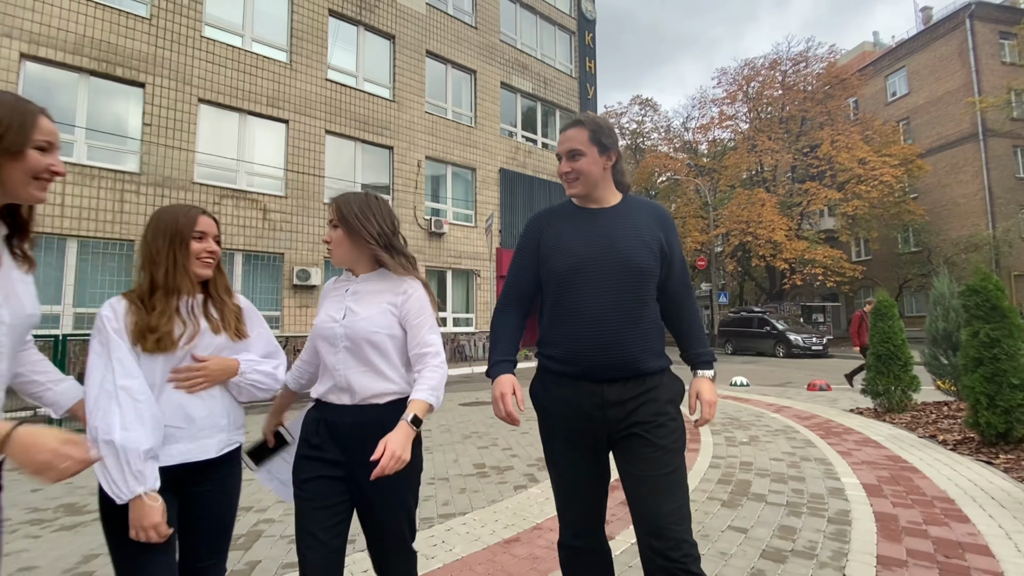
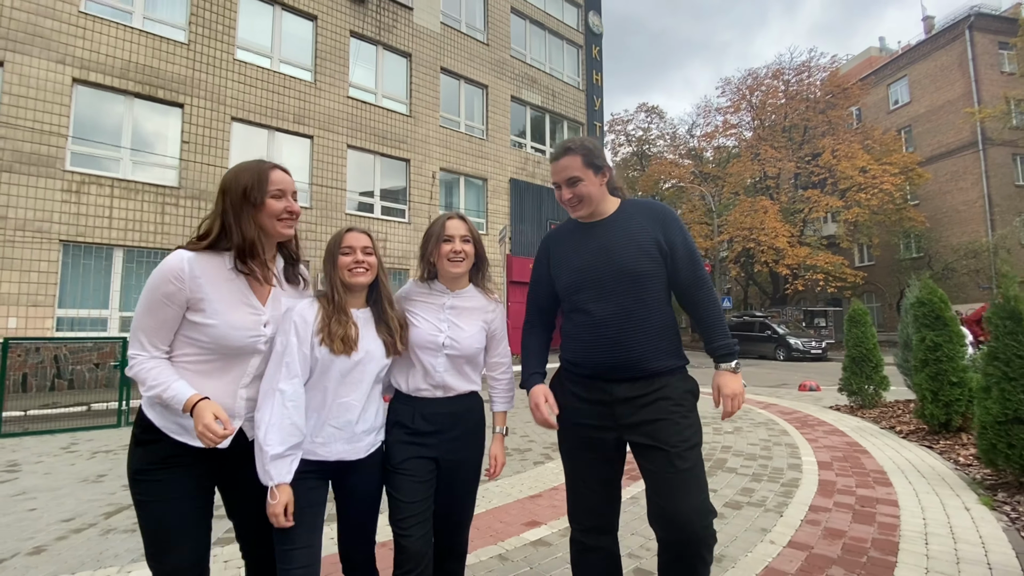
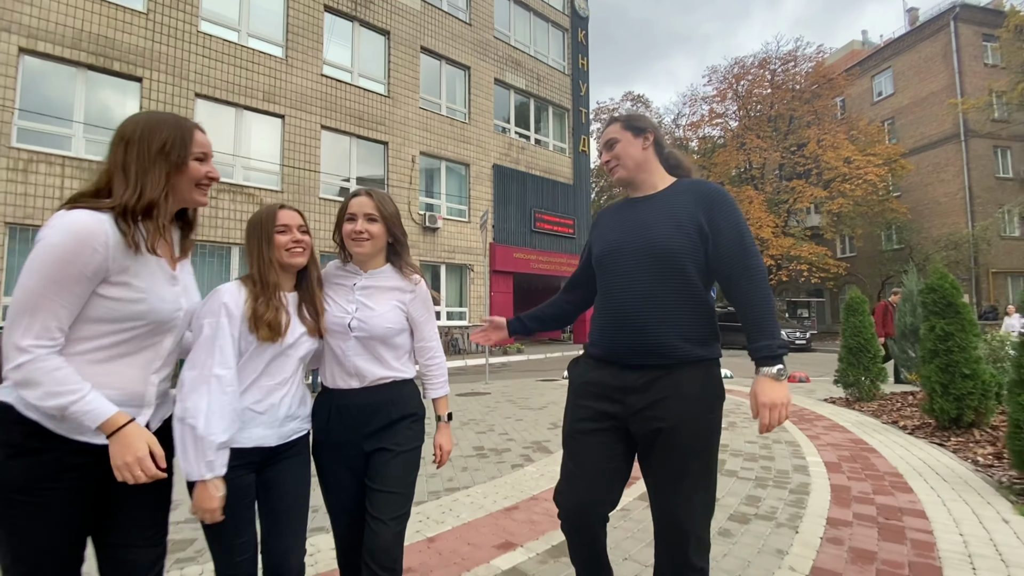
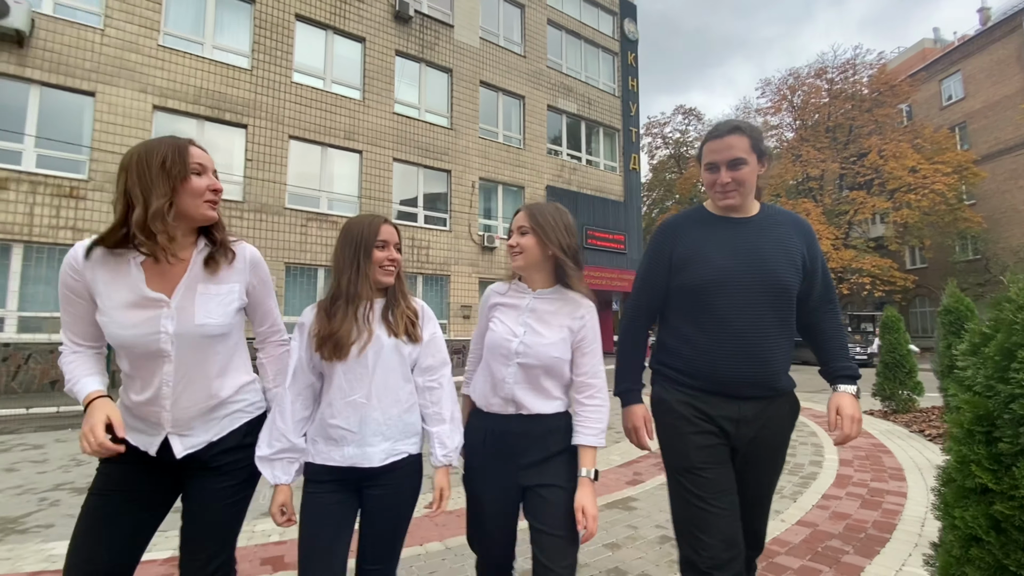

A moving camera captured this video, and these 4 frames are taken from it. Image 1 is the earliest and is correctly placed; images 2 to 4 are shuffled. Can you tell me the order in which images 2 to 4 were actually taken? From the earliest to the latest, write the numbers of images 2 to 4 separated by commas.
3, 2, 4
